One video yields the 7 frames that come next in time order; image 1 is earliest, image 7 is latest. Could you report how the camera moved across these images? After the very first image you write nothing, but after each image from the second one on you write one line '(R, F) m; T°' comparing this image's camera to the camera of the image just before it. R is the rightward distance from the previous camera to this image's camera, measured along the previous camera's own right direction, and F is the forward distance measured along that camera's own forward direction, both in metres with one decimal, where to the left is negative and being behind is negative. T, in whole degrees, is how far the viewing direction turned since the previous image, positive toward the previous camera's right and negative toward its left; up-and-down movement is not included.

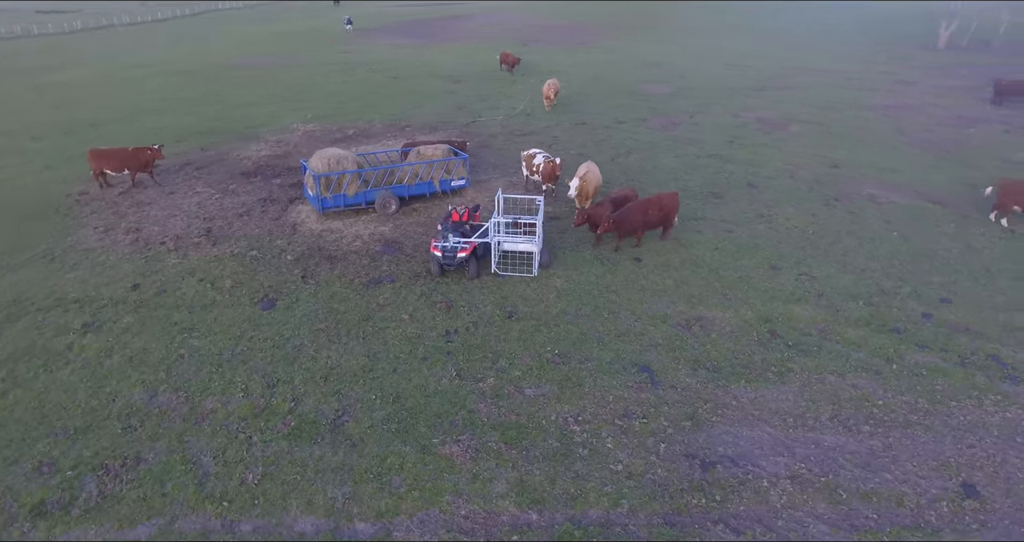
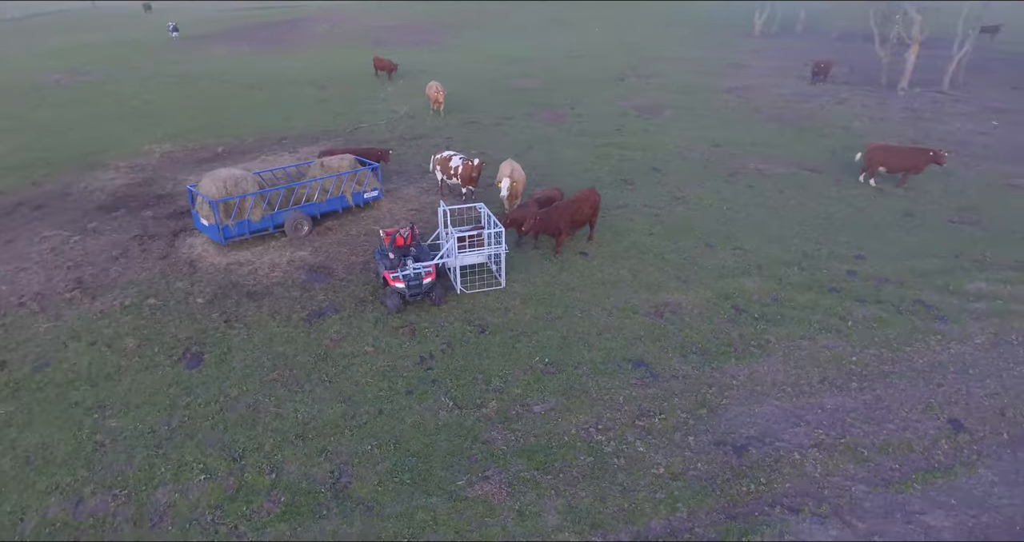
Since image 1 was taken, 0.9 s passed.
(-1.6, +0.8) m; +14°
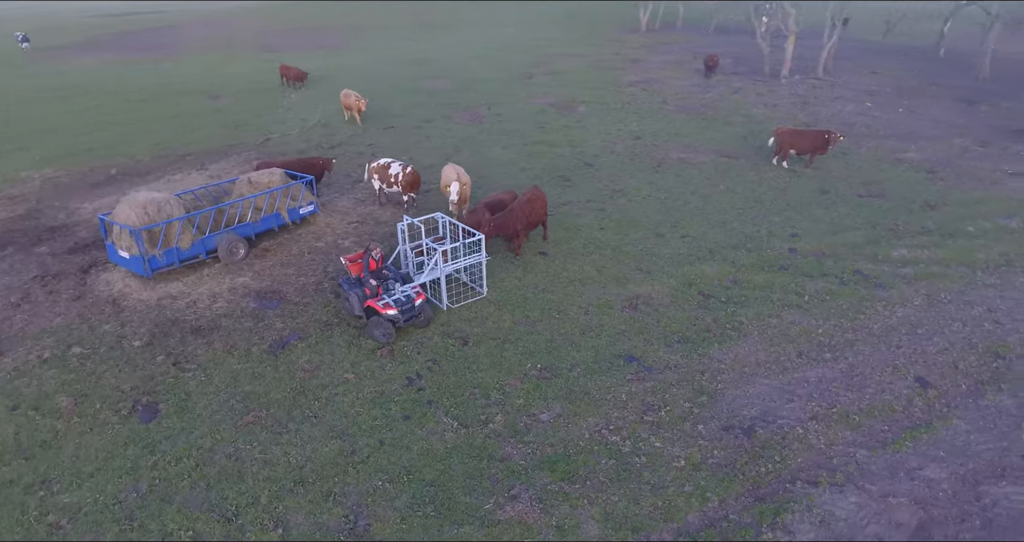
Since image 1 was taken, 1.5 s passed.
(-1.1, +0.4) m; +10°
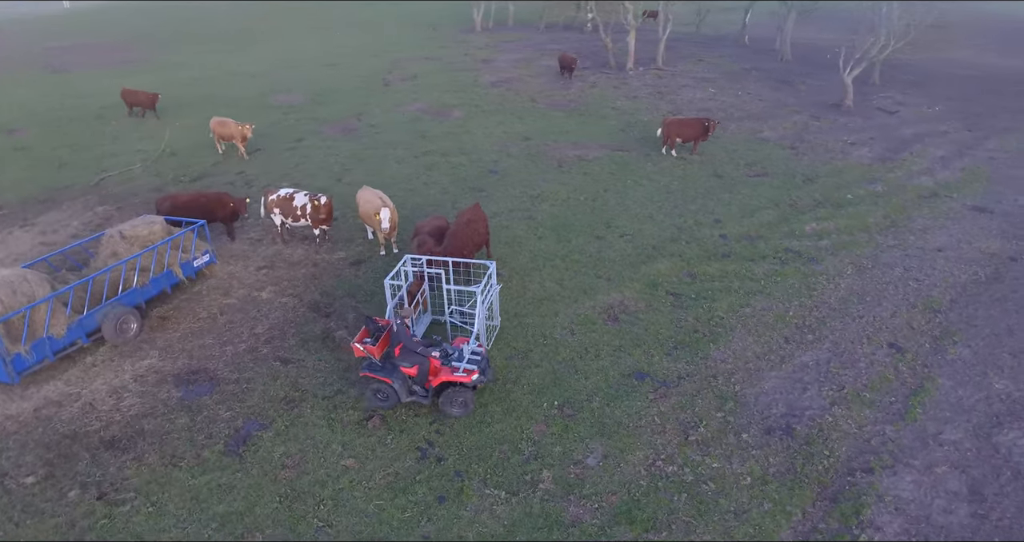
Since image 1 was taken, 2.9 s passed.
(-1.9, +1.1) m; +15°
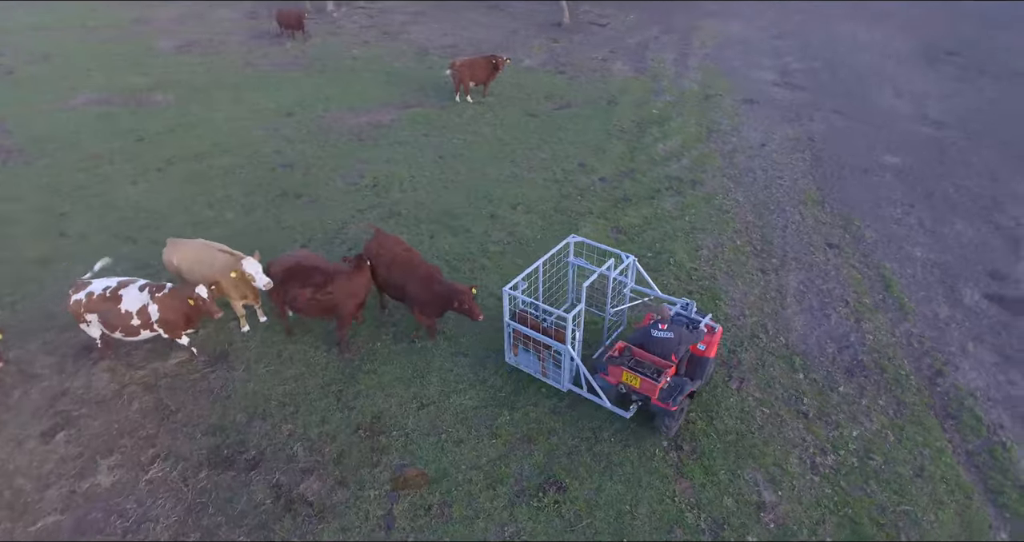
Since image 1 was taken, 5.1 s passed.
(-2.9, +3.1) m; +28°
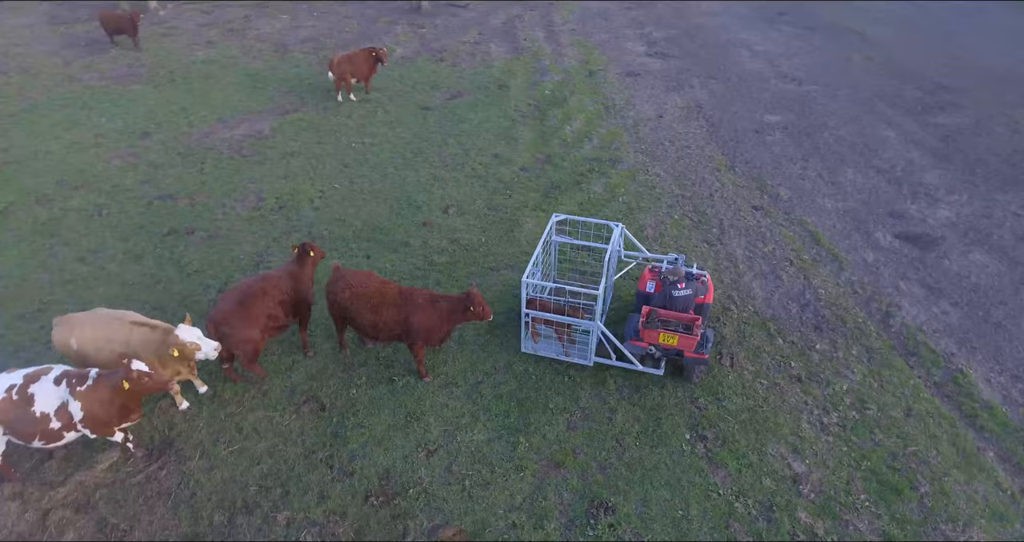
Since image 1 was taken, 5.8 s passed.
(-1.2, +0.6) m; +13°
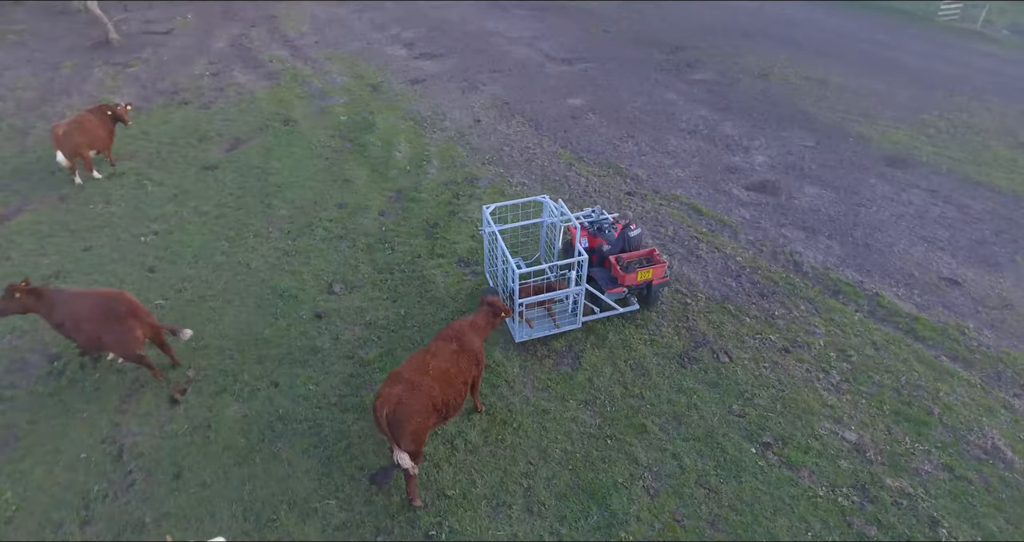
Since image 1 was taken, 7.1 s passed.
(-2.1, +1.5) m; +24°
